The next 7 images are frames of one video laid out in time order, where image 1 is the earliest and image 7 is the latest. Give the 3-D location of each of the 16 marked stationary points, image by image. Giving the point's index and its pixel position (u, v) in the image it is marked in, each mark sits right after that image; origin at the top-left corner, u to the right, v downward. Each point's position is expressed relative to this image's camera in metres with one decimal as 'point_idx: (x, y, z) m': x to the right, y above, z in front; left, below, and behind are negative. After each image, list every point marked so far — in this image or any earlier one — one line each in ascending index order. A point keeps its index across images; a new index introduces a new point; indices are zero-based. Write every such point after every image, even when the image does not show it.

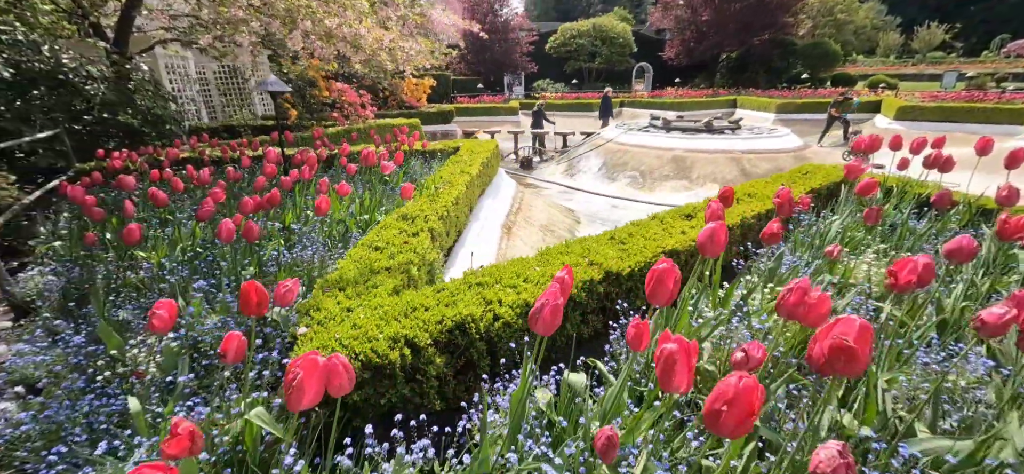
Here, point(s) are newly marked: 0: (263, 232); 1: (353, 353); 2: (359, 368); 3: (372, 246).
0: (-1.8, 0.0, +3.3) m
1: (-0.6, -0.4, +1.8) m
2: (-0.6, -0.5, +1.7) m
3: (-0.9, -0.1, +2.9) m
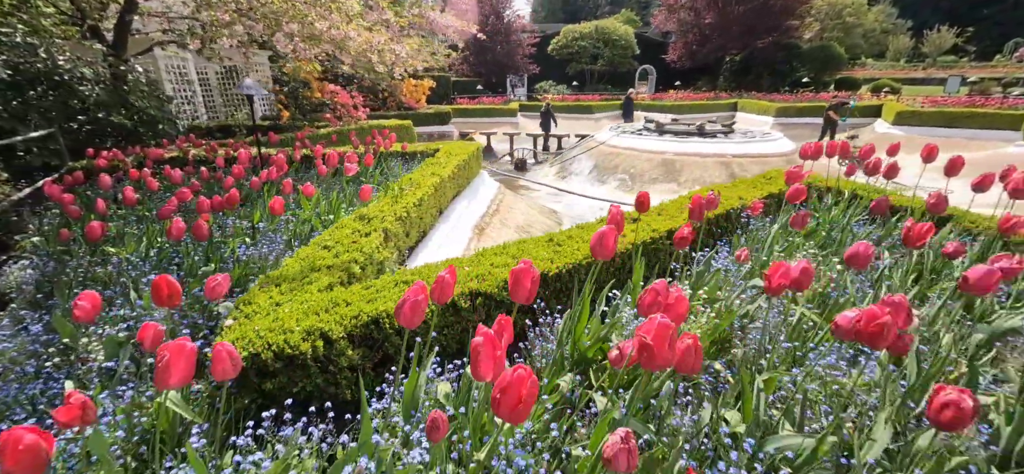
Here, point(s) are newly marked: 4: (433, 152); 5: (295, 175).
0: (-2.2, +0.1, +3.4) m
1: (-1.0, -0.4, +1.9) m
2: (-1.0, -0.5, +1.9) m
3: (-1.3, -0.1, +3.0) m
4: (-1.2, +1.2, +6.6) m
5: (-2.2, +0.6, +4.6) m
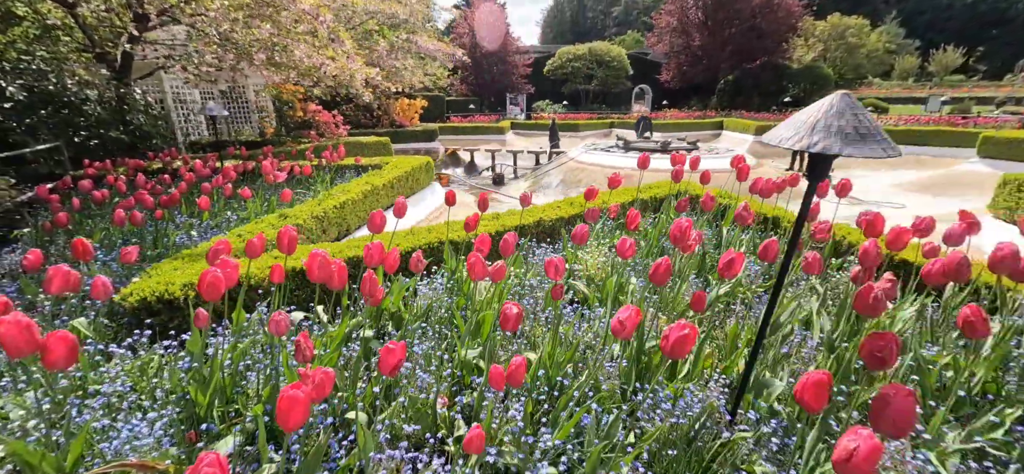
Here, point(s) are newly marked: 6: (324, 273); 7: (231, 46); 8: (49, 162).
0: (-3.2, +0.1, +4.3) m
1: (-2.1, -0.3, +2.7) m
2: (-2.1, -0.4, +2.7) m
3: (-2.3, 0.0, +3.9) m
4: (-2.1, +1.2, +7.4) m
5: (-3.2, +0.7, +5.5) m
6: (-0.9, -0.1, +2.1) m
7: (-5.3, +3.5, +8.4) m
8: (-7.5, +1.2, +7.4) m
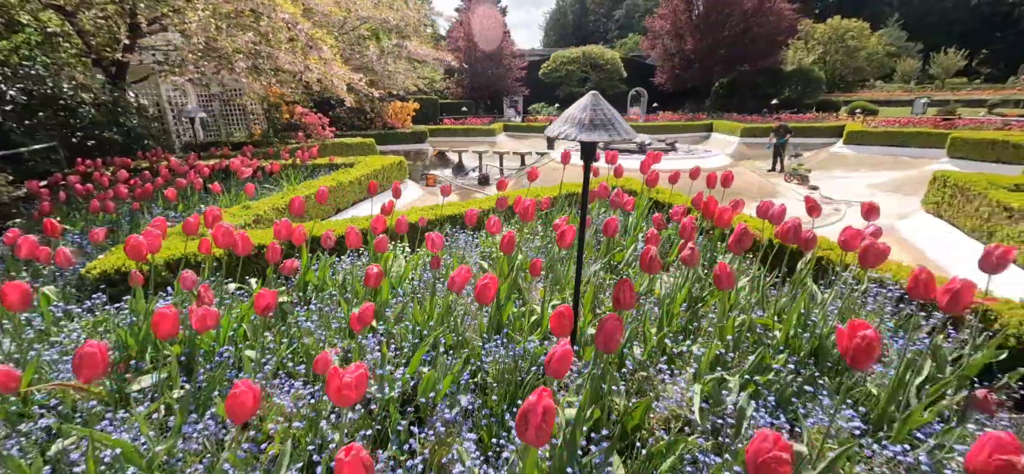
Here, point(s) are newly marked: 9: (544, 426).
0: (-3.9, +0.2, +4.8) m
1: (-2.8, -0.2, +3.2) m
2: (-2.8, -0.2, +3.1) m
3: (-3.0, +0.1, +4.4) m
4: (-2.8, +1.3, +7.9) m
5: (-3.9, +0.8, +6.0) m
6: (-1.6, 0.0, +2.5) m
7: (-5.9, +3.6, +9.0) m
8: (-8.2, +1.3, +7.9) m
9: (+0.1, -0.4, +1.1) m
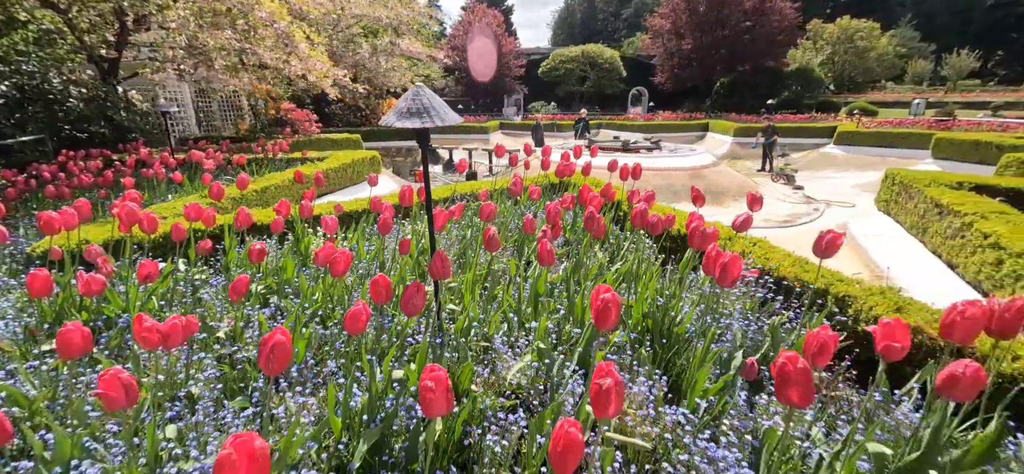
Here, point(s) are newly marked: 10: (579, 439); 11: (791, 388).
0: (-4.6, +0.4, +5.1) m
1: (-3.5, -0.1, +3.5) m
2: (-3.5, -0.1, +3.4) m
3: (-3.7, +0.3, +4.6) m
4: (-3.4, +1.4, +8.2) m
5: (-4.5, +0.9, +6.3) m
6: (-2.4, +0.1, +2.8) m
7: (-6.5, +3.8, +9.3) m
8: (-8.8, +1.6, +8.3) m
9: (-0.7, -0.3, +1.3) m
10: (+0.2, -0.5, +1.0) m
11: (+0.8, -0.4, +1.2) m
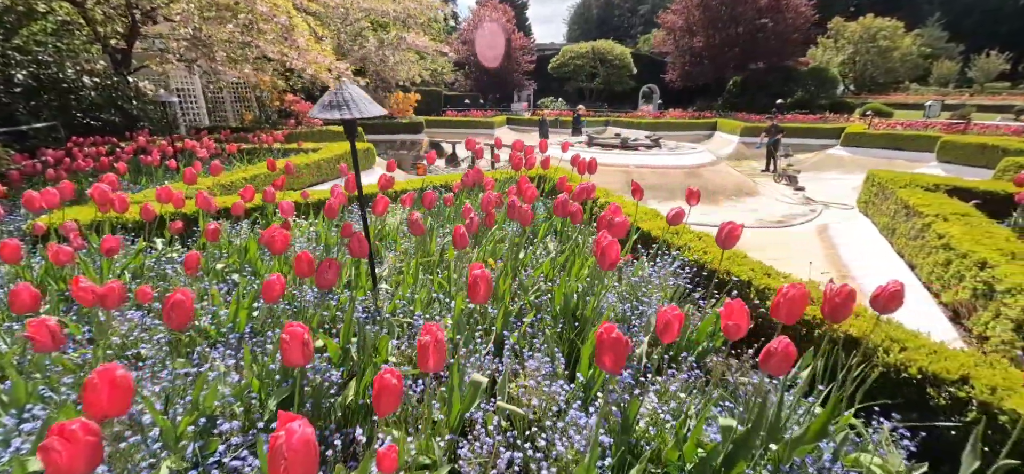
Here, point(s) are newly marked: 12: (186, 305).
0: (-4.9, +0.6, +5.4) m
1: (-3.9, +0.1, +3.7) m
2: (-3.9, +0.1, +3.7) m
3: (-4.1, +0.5, +4.9) m
4: (-3.6, +1.6, +8.5) m
5: (-4.8, +1.2, +6.6) m
6: (-2.8, +0.3, +3.1) m
7: (-6.6, +4.1, +9.6) m
8: (-9.0, +1.9, +8.7) m
9: (-1.1, -0.3, +1.6) m
10: (-0.3, -0.4, +1.2) m
11: (+0.3, -0.4, +1.4) m
12: (-1.1, -0.2, +1.6) m
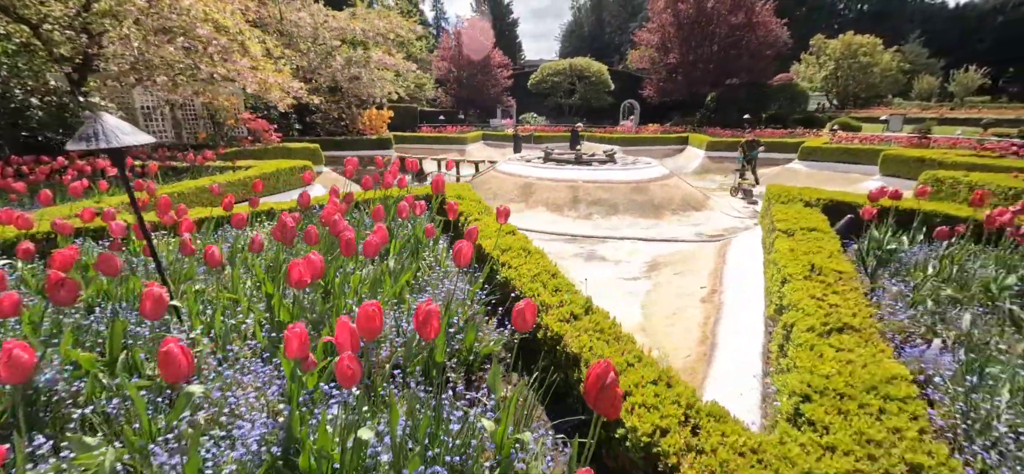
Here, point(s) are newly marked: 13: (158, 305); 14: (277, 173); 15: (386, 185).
0: (-6.3, +0.4, +5.6) m
1: (-5.3, 0.0, +3.9) m
2: (-5.3, -0.1, +3.9) m
3: (-5.5, +0.3, +5.1) m
4: (-5.0, +1.3, +8.7) m
5: (-6.2, +0.9, +6.8) m
6: (-4.2, +0.1, +3.3) m
7: (-8.0, +3.8, +9.9) m
8: (-10.4, +1.6, +9.0) m
9: (-2.5, -0.4, +1.7) m
10: (-1.7, -0.5, +1.4) m
11: (-1.1, -0.4, +1.6) m
12: (-2.5, -0.3, +1.8) m
13: (-1.5, -0.3, +2.0) m
14: (-4.5, +1.2, +8.7) m
15: (-1.3, +0.5, +4.7) m
